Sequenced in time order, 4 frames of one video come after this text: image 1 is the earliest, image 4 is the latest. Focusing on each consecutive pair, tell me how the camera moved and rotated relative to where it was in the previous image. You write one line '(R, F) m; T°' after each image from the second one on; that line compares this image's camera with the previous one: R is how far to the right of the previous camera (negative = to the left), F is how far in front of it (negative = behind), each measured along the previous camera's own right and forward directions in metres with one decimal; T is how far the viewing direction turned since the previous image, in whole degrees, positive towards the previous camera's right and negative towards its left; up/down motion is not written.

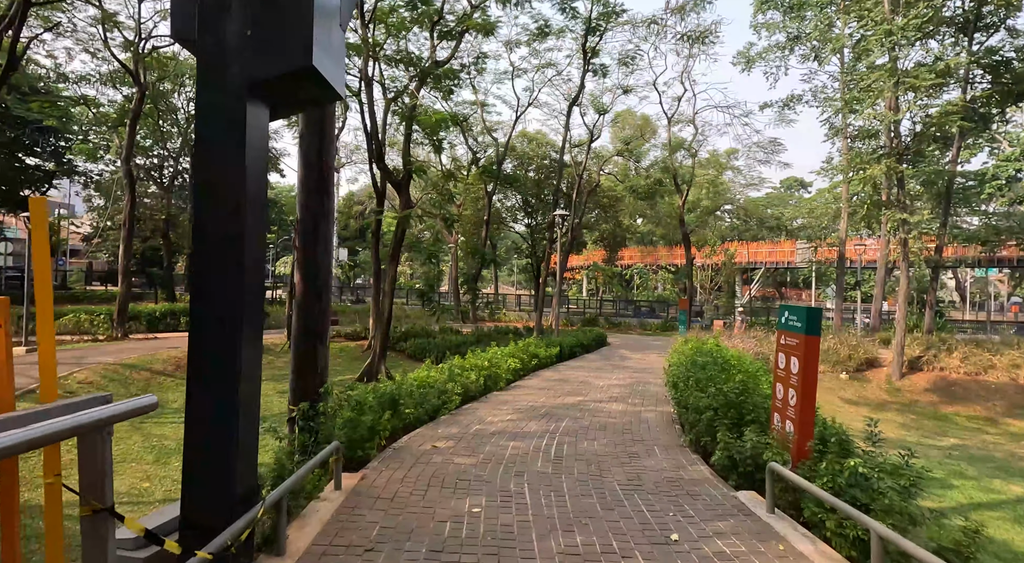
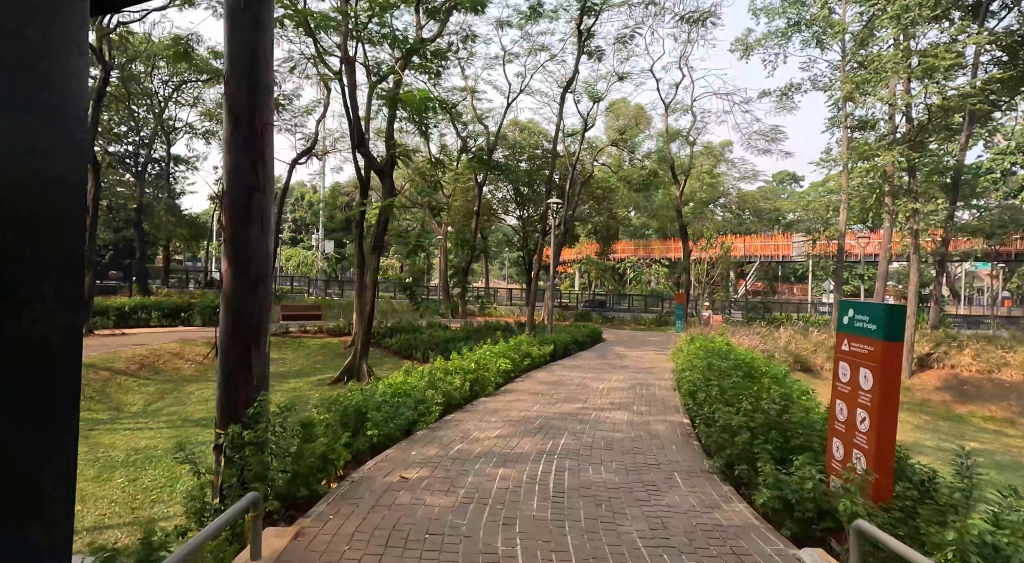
(0.0, +0.8) m; +1°
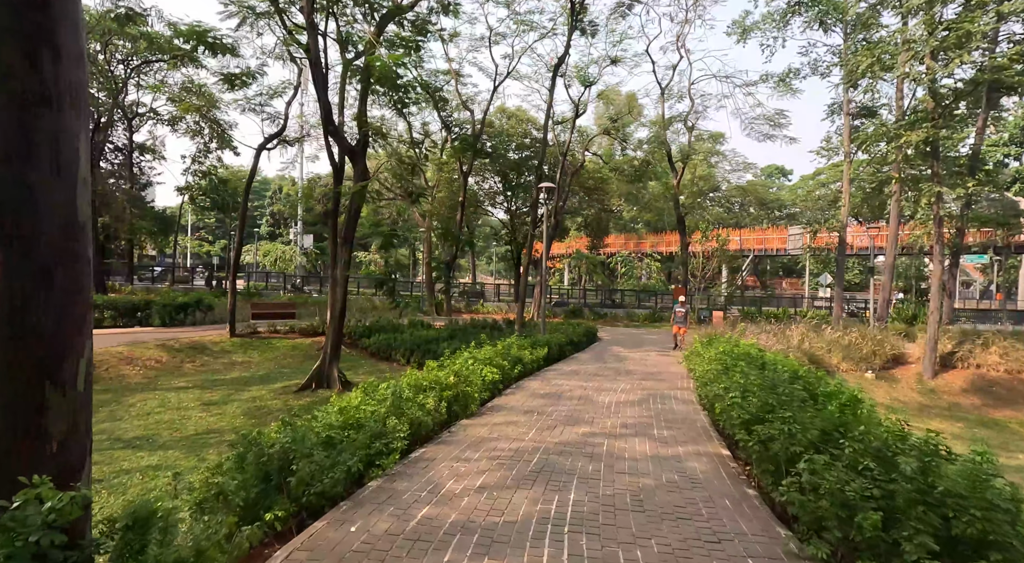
(0.0, +1.2) m; +1°
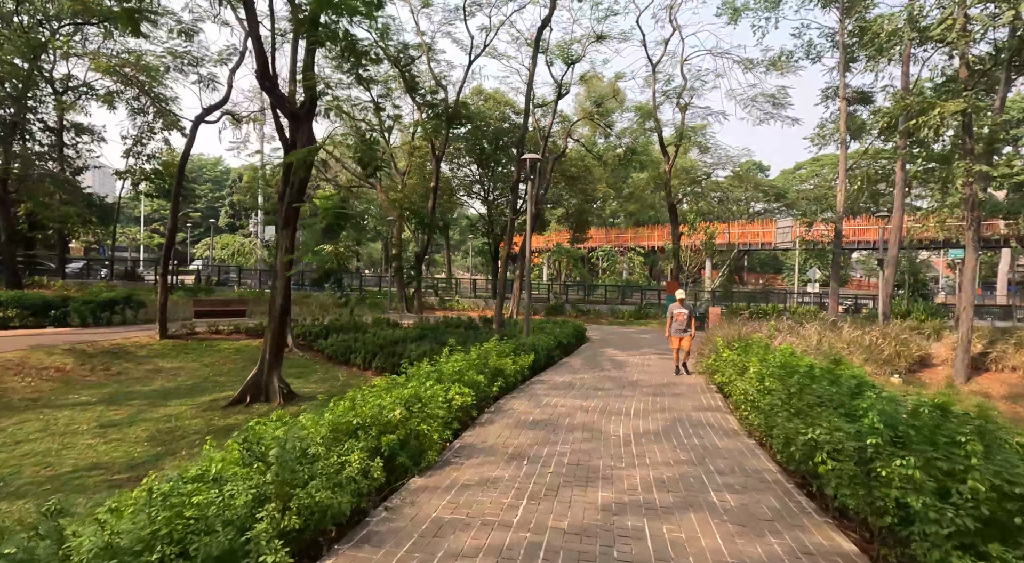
(0.0, +1.7) m; +2°
